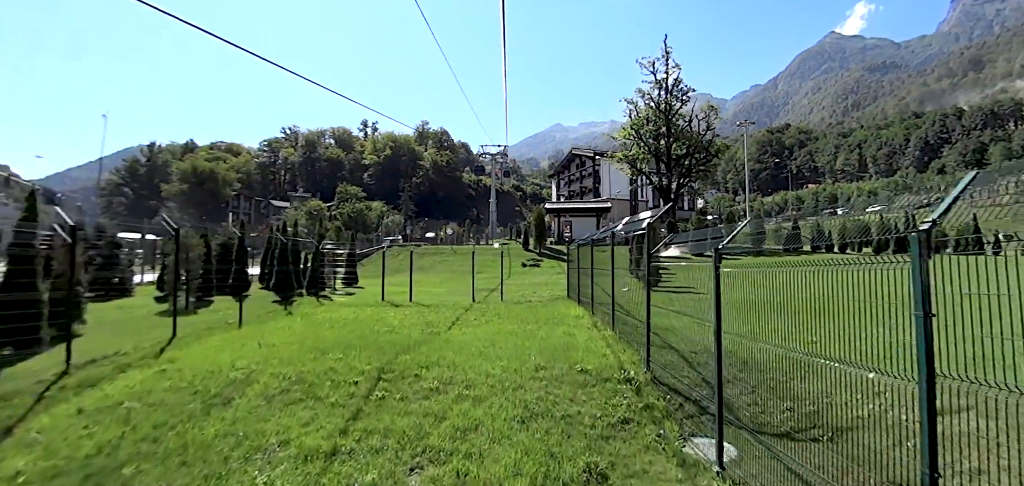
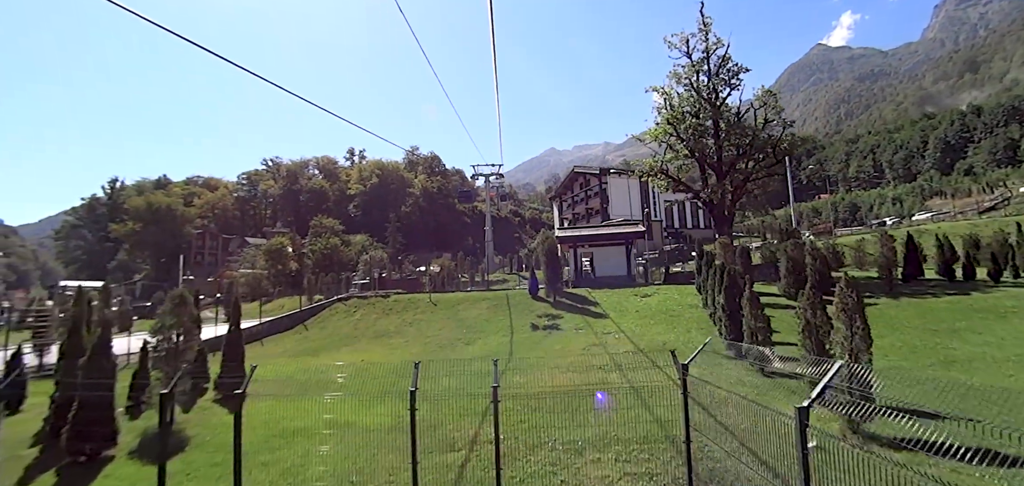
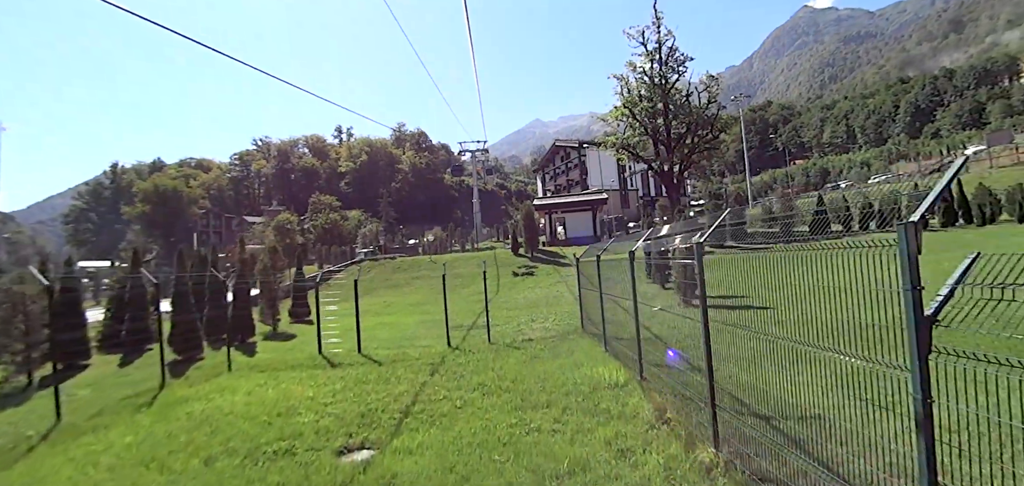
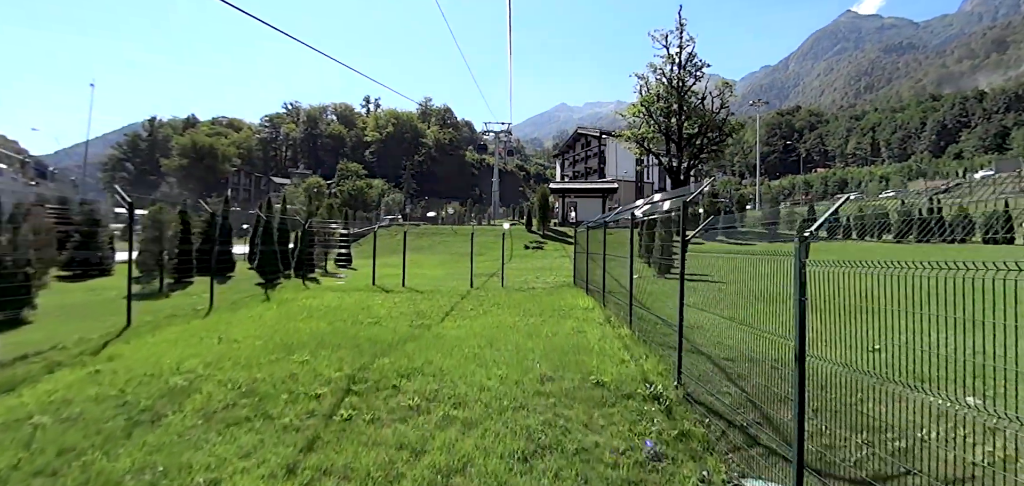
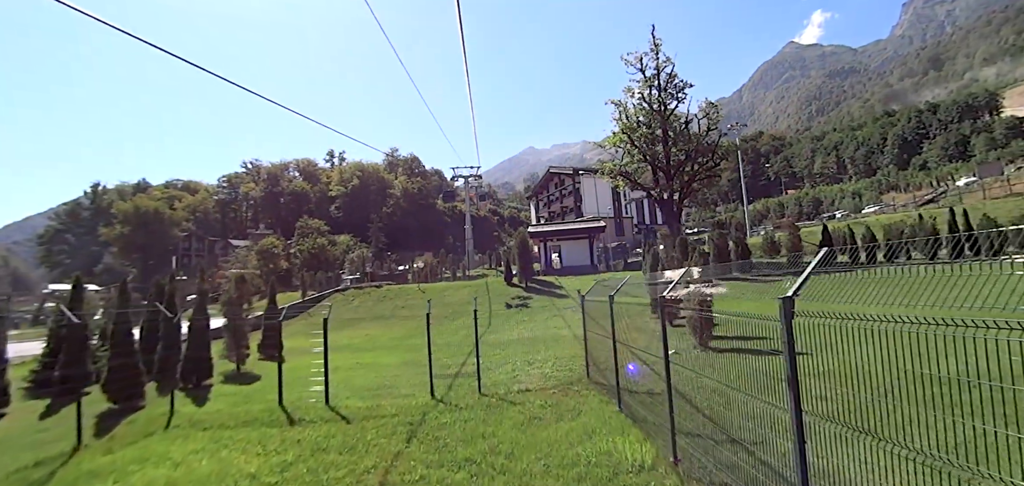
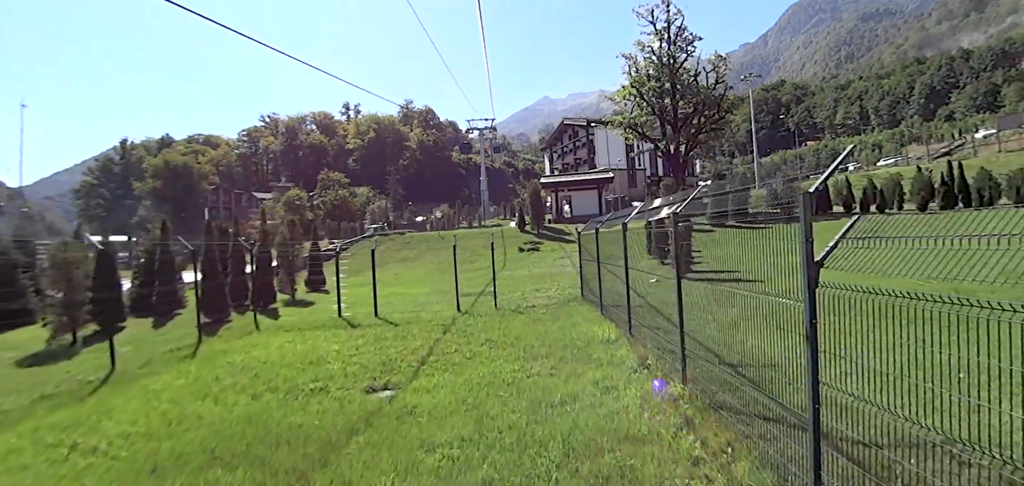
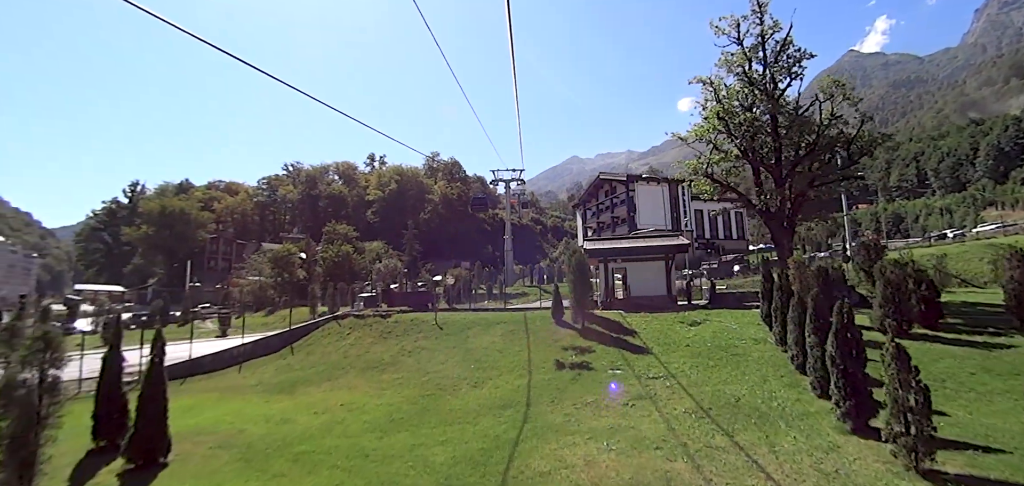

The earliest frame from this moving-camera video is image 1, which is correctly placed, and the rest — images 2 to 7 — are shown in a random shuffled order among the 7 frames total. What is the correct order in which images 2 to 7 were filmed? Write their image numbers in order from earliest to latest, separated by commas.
4, 6, 3, 5, 2, 7
